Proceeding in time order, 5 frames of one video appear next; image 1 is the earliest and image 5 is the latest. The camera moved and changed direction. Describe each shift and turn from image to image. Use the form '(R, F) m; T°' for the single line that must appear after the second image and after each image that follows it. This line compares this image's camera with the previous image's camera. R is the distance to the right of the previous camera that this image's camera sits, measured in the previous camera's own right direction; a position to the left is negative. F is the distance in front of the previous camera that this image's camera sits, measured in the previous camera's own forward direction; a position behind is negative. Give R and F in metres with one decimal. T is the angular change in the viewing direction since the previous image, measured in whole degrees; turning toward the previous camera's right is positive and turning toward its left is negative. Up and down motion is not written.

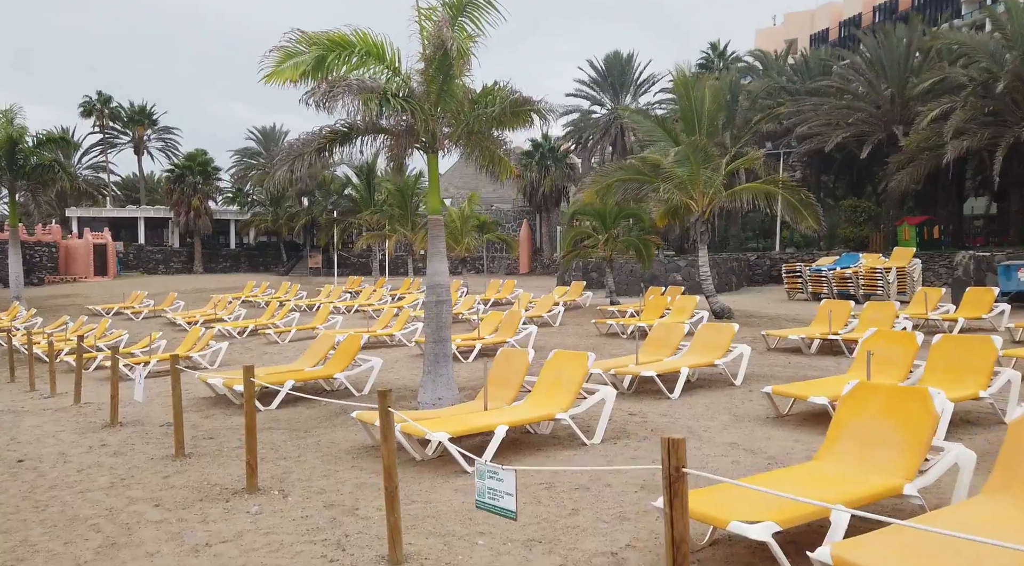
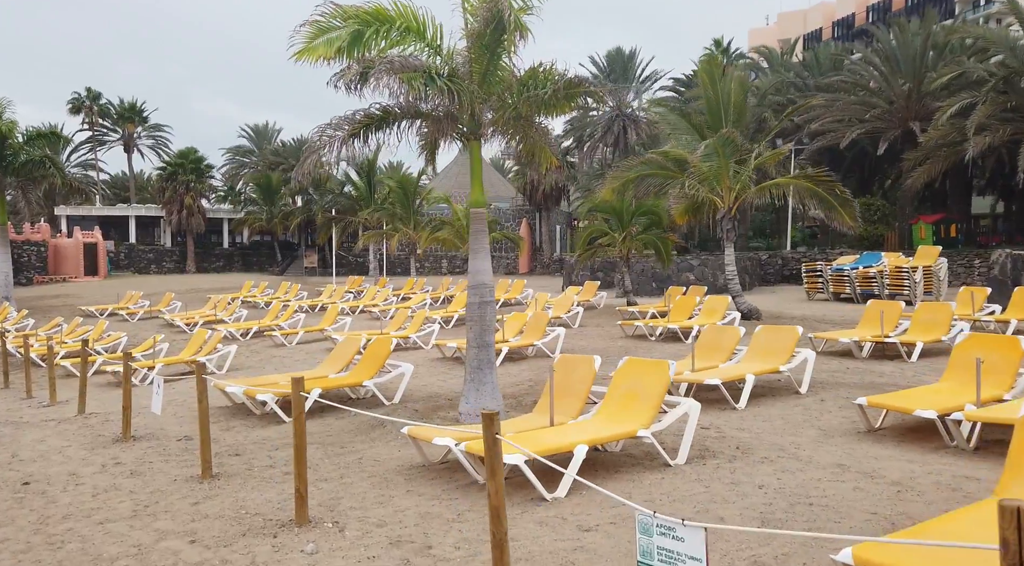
(-0.5, +0.6) m; +1°
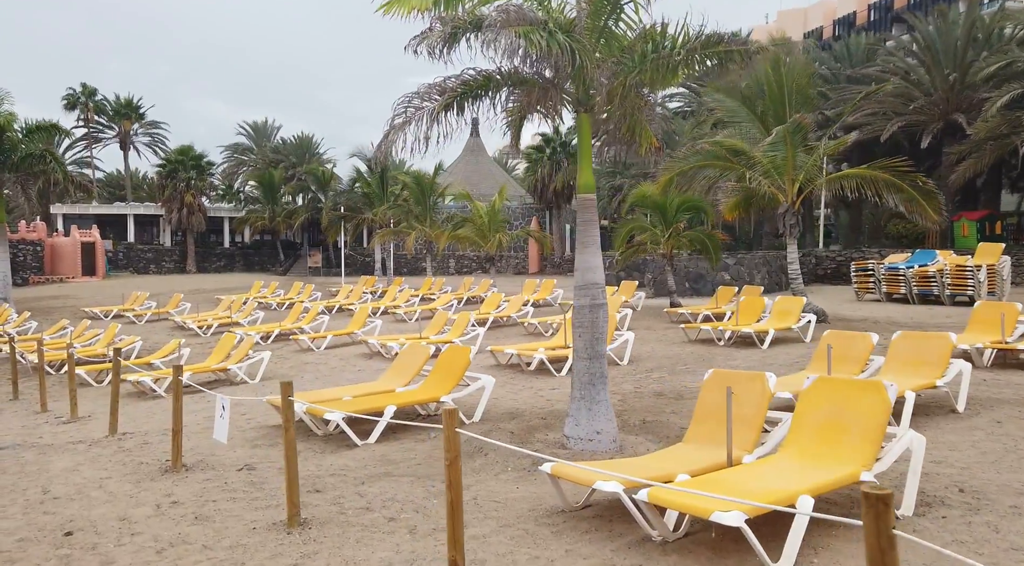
(-0.9, +1.0) m; 0°
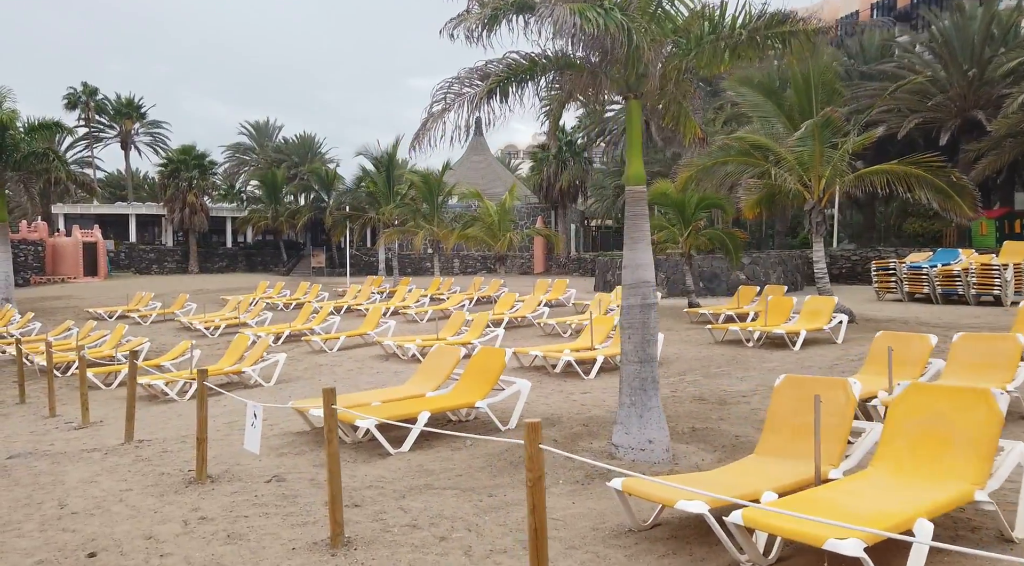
(-0.3, +0.4) m; 0°
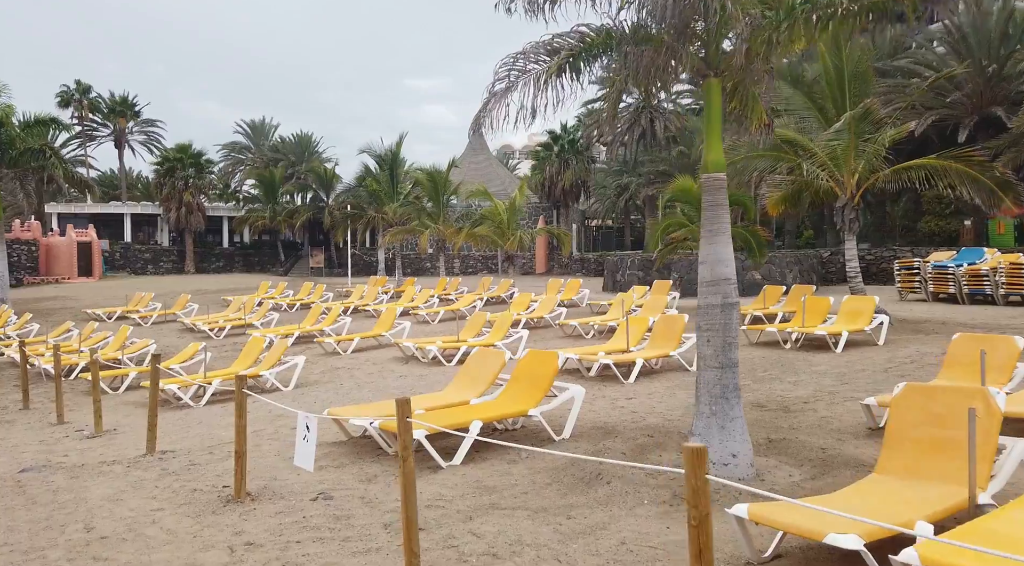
(-0.5, +0.5) m; +1°
